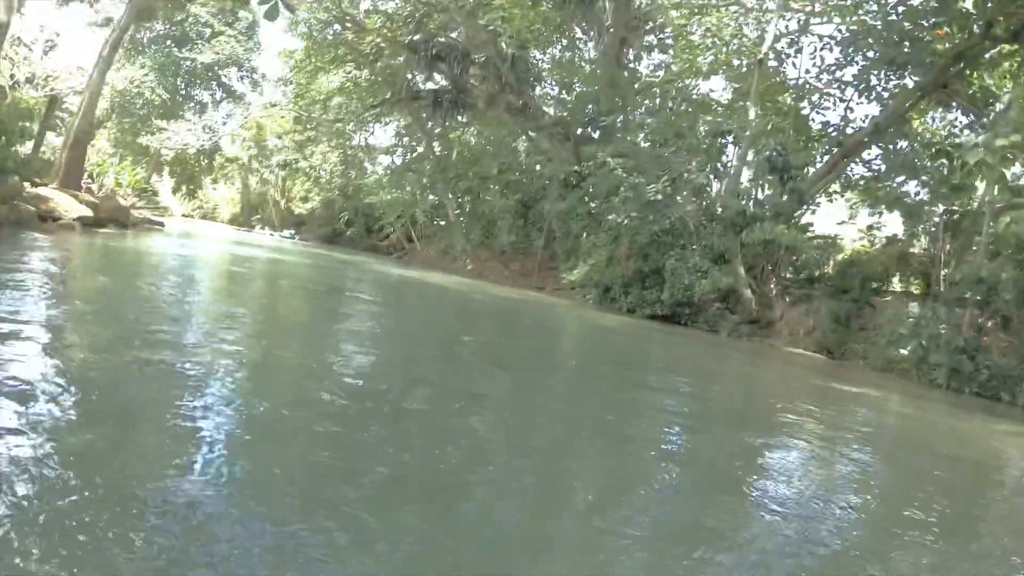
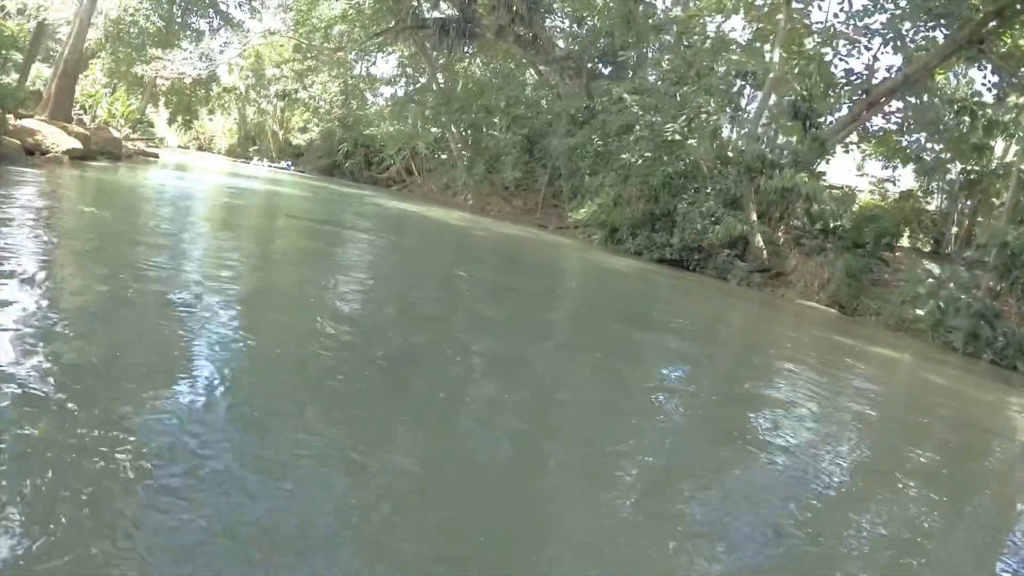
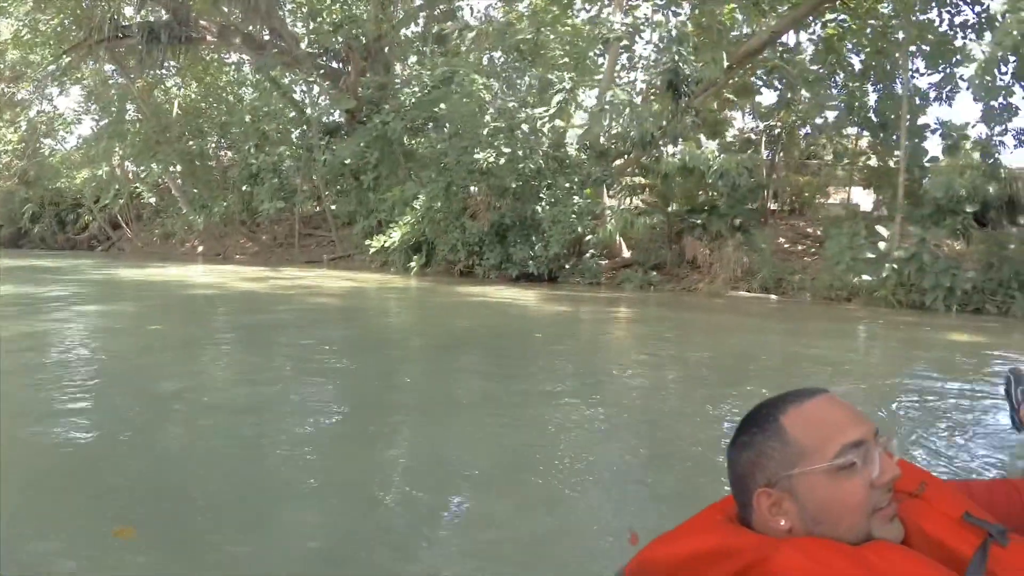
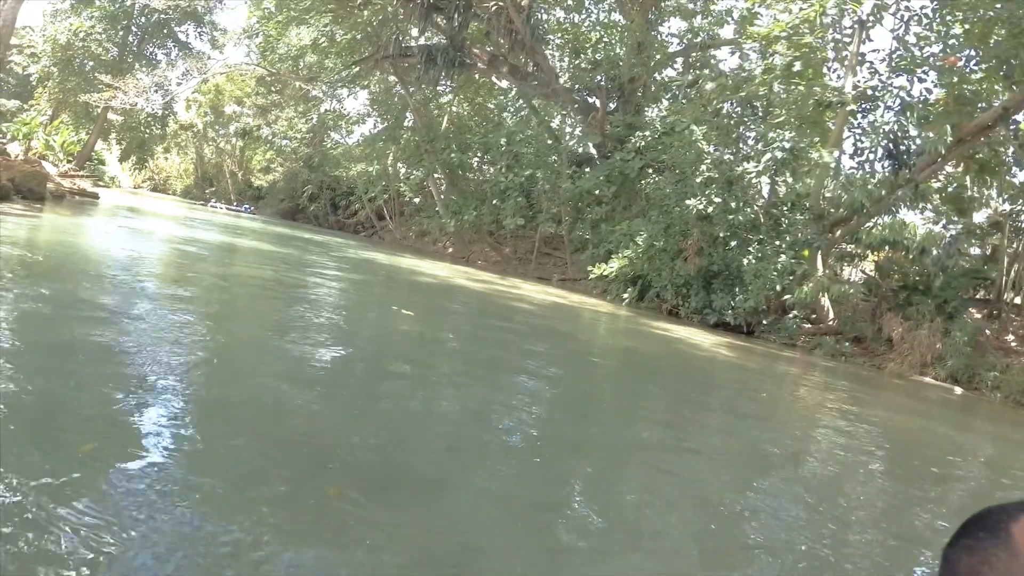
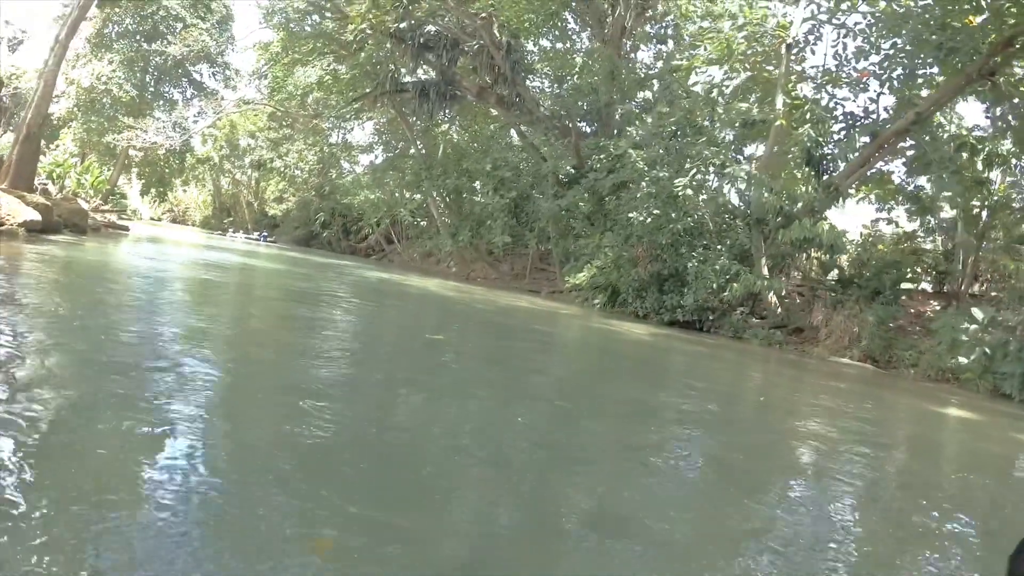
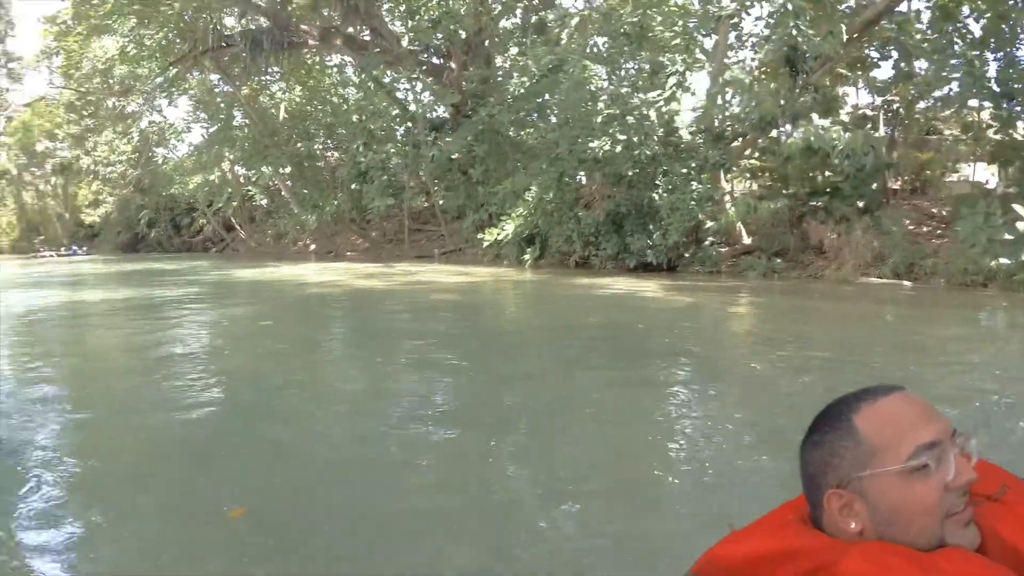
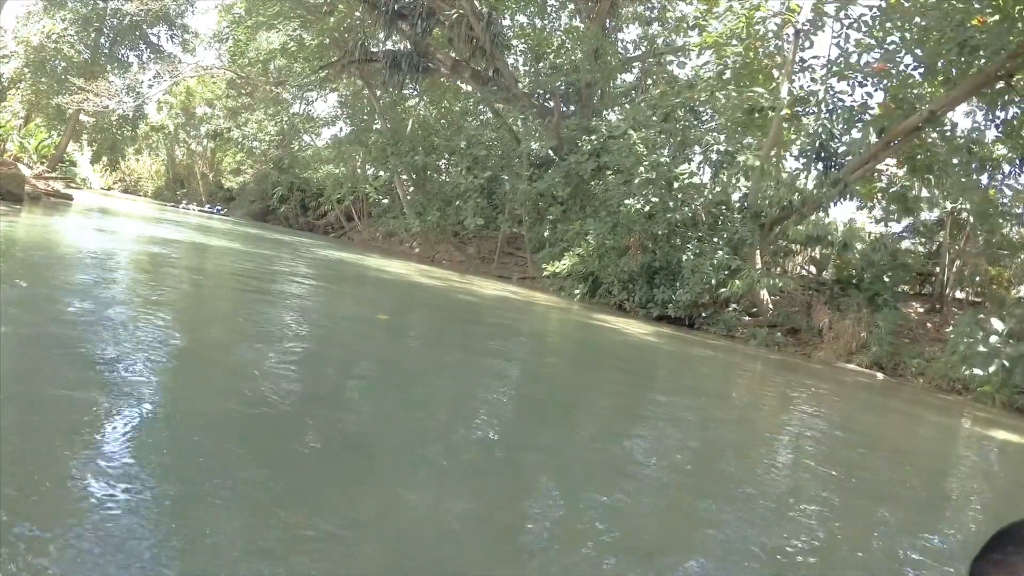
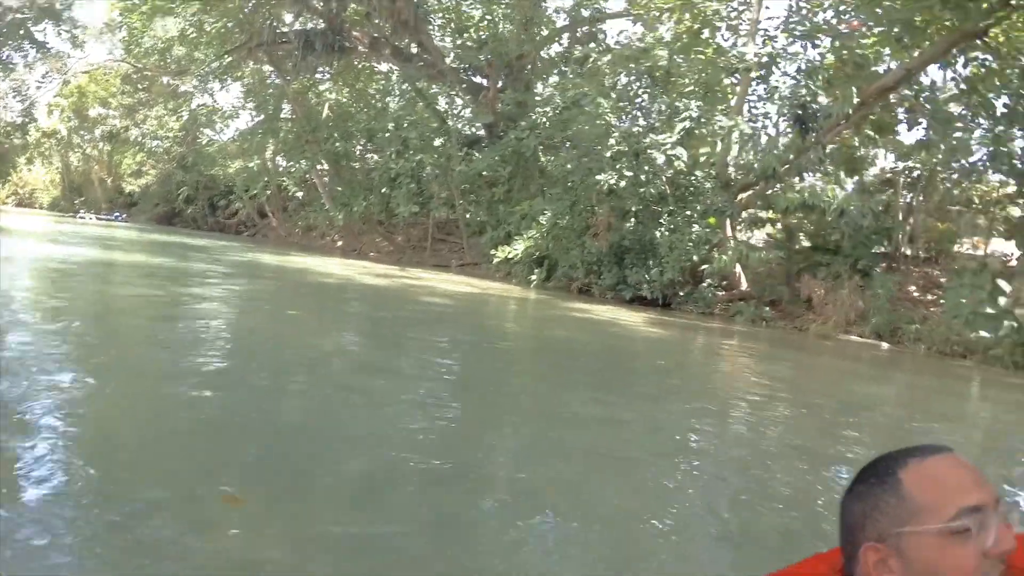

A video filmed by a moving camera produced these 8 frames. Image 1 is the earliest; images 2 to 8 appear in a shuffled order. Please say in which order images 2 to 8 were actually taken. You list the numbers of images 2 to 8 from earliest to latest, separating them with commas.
2, 5, 7, 4, 8, 3, 6
